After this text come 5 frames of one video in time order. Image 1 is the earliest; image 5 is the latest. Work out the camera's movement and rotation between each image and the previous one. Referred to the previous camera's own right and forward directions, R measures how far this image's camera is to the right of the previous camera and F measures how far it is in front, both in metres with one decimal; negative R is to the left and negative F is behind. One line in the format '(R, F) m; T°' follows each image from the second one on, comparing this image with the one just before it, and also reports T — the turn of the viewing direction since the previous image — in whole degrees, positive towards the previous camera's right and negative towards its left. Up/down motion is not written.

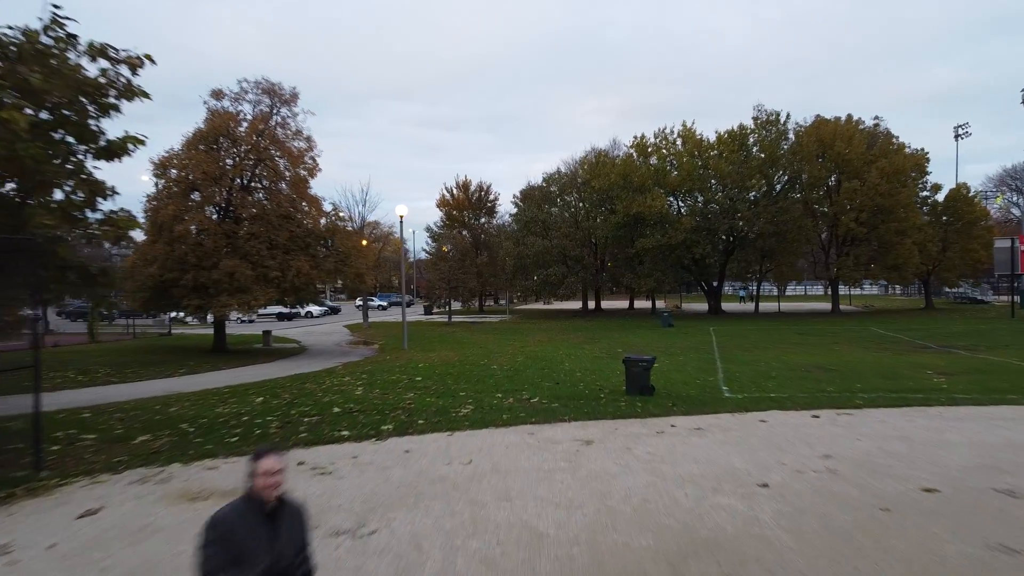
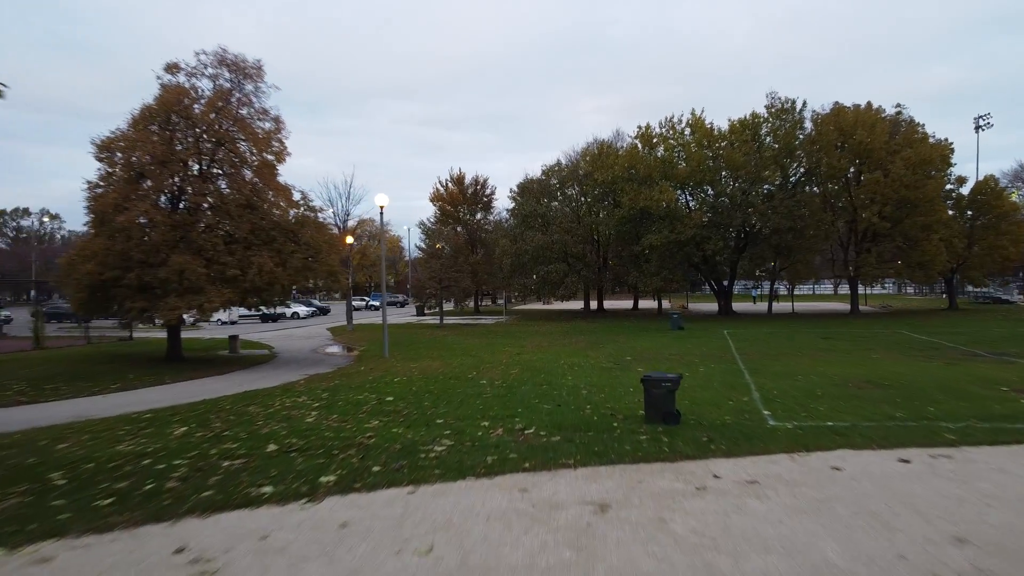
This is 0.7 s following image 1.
(+0.1, +2.3) m; 0°
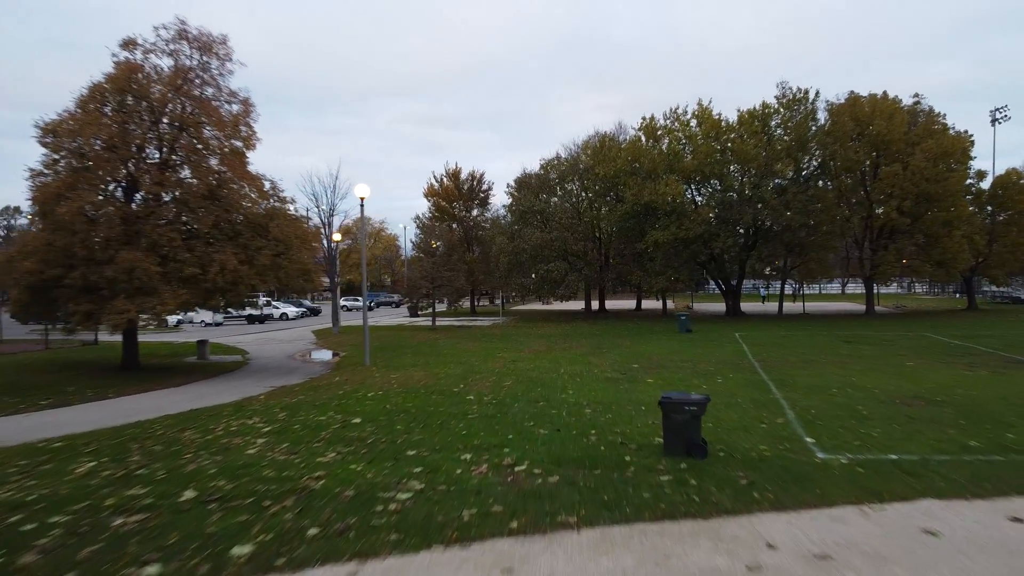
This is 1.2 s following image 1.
(+0.1, +1.7) m; 0°
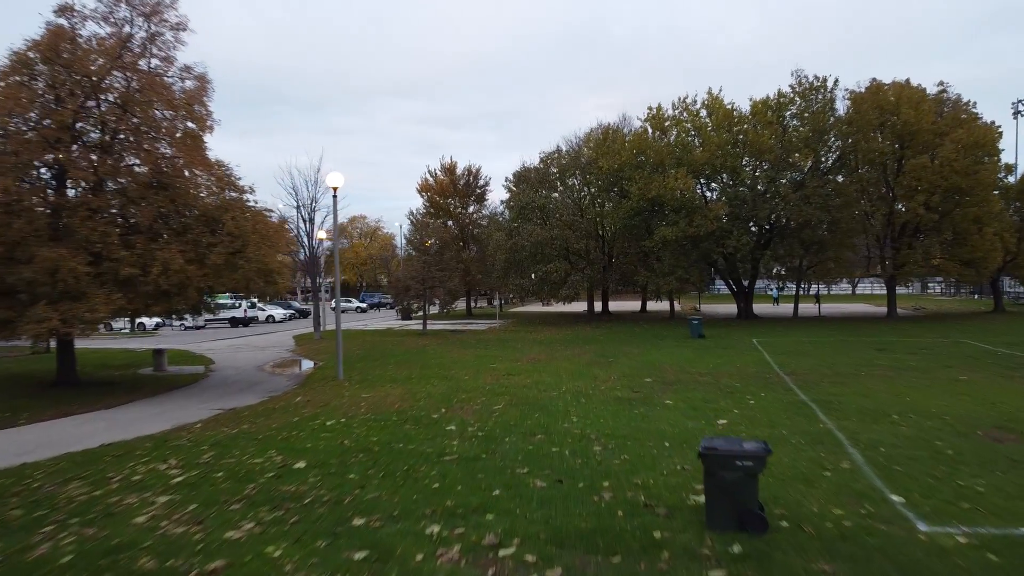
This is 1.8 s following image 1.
(+0.1, +2.0) m; 0°
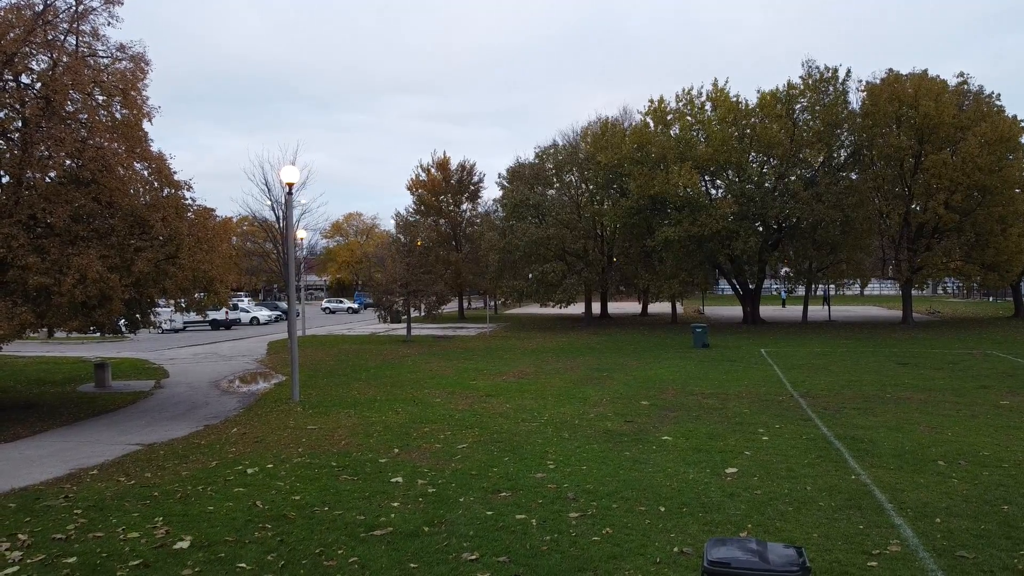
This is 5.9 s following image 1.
(+0.4, +1.7) m; 0°
